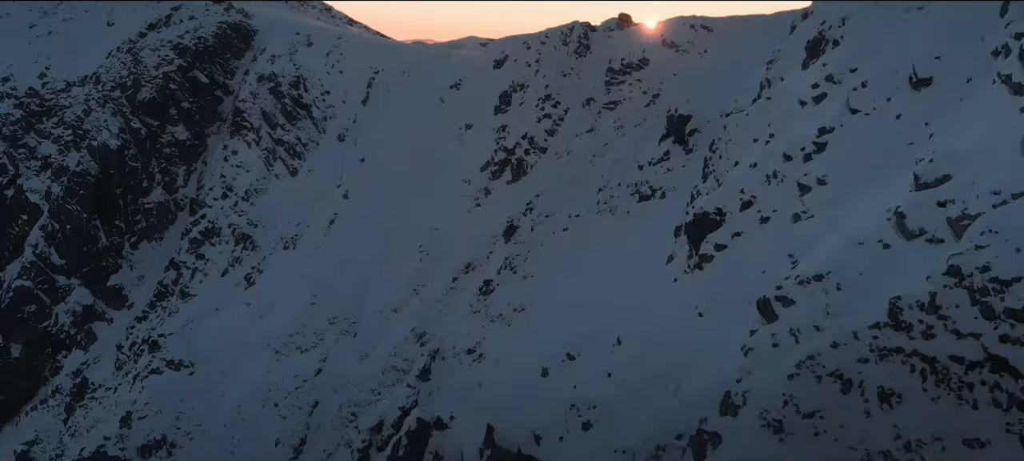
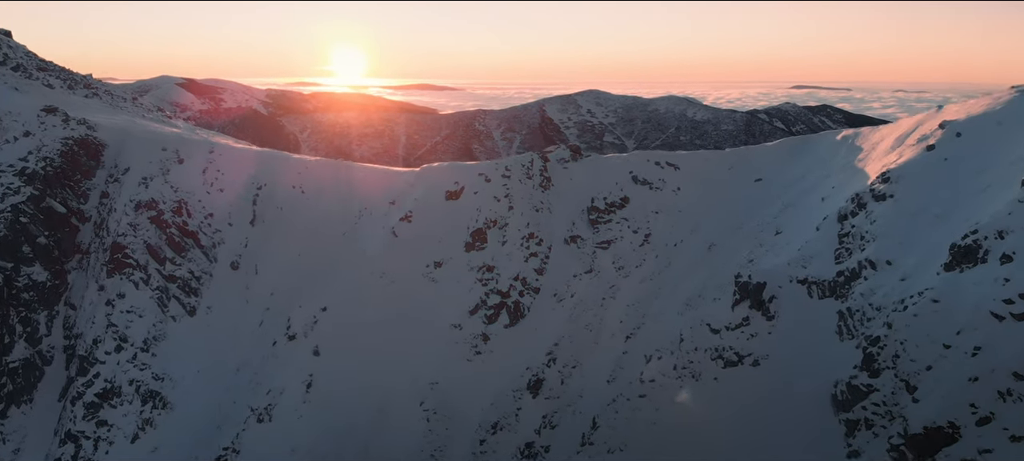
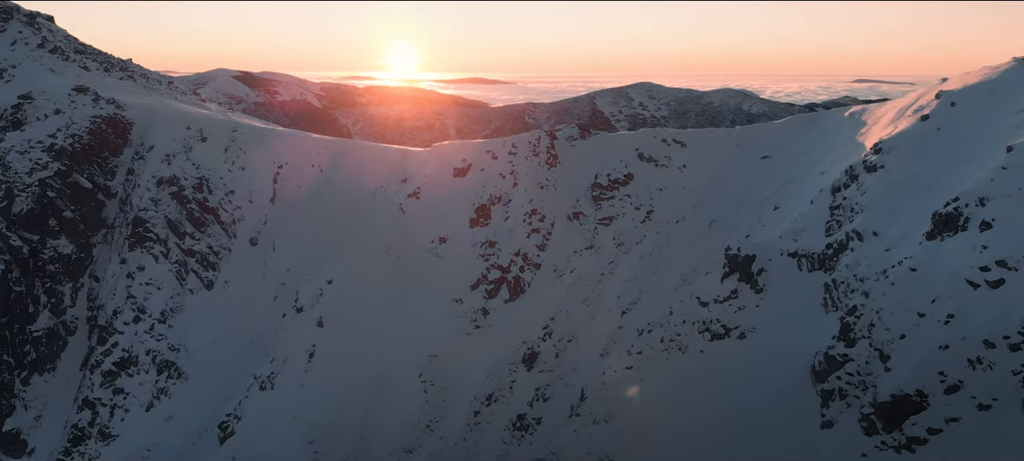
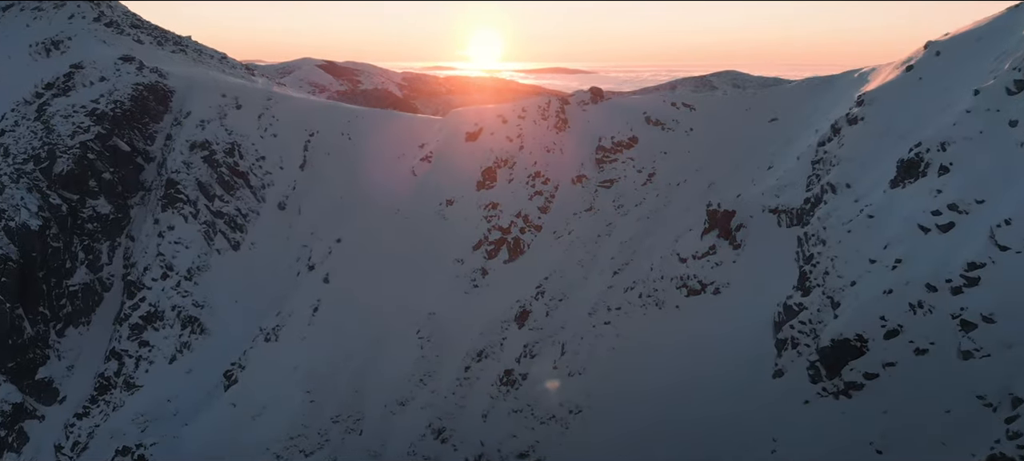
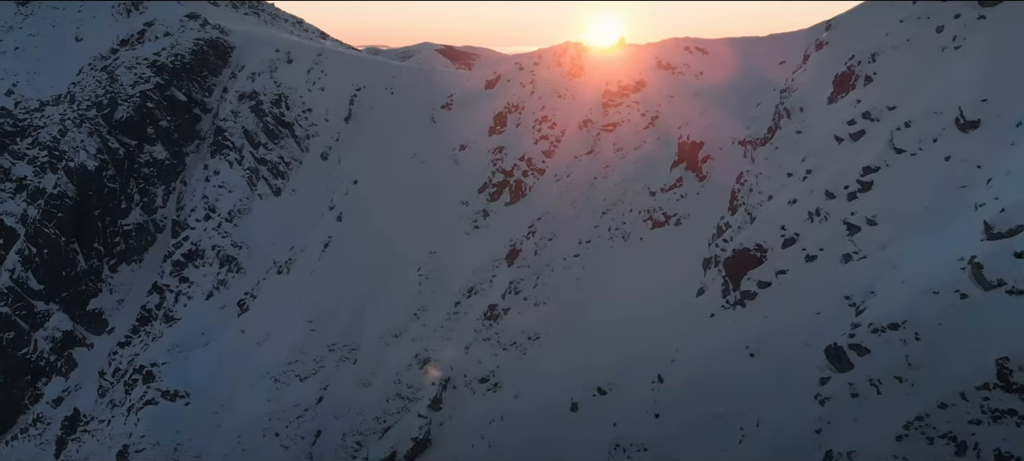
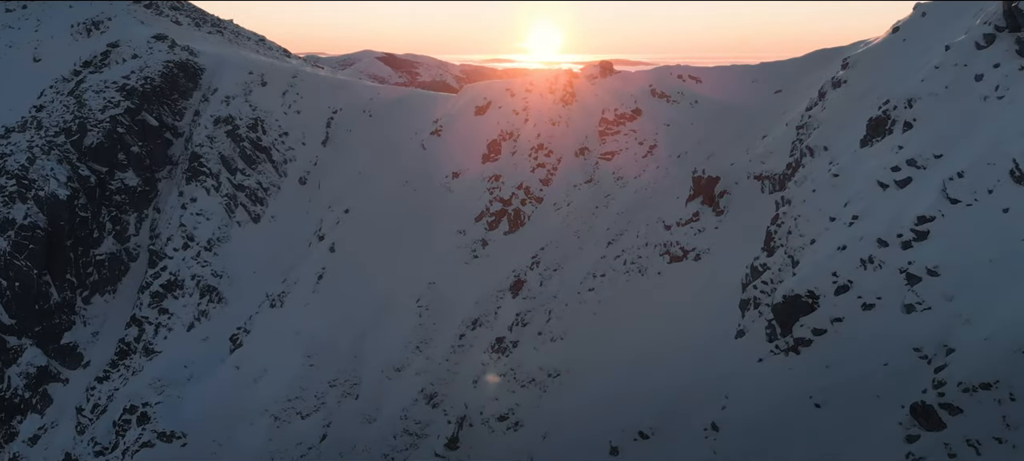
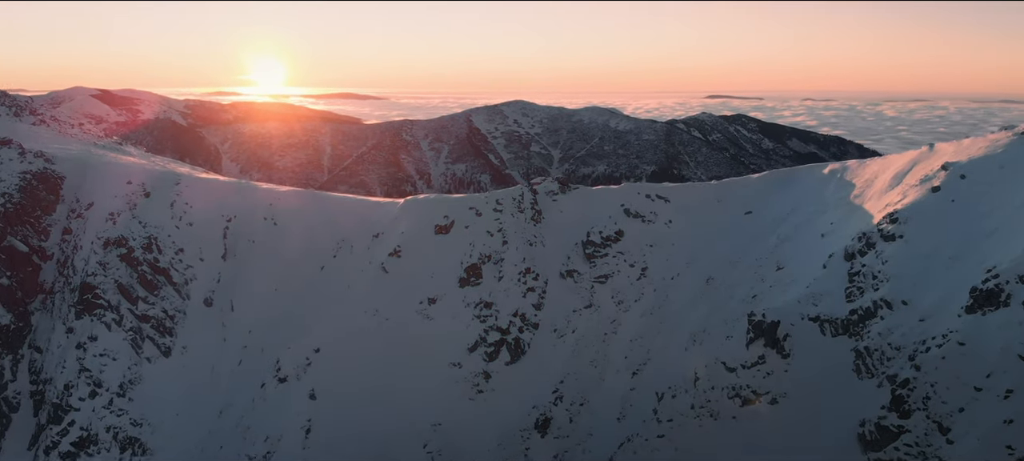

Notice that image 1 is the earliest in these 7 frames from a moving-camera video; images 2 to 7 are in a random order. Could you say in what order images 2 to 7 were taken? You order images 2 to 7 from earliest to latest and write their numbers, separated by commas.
5, 6, 4, 3, 2, 7
